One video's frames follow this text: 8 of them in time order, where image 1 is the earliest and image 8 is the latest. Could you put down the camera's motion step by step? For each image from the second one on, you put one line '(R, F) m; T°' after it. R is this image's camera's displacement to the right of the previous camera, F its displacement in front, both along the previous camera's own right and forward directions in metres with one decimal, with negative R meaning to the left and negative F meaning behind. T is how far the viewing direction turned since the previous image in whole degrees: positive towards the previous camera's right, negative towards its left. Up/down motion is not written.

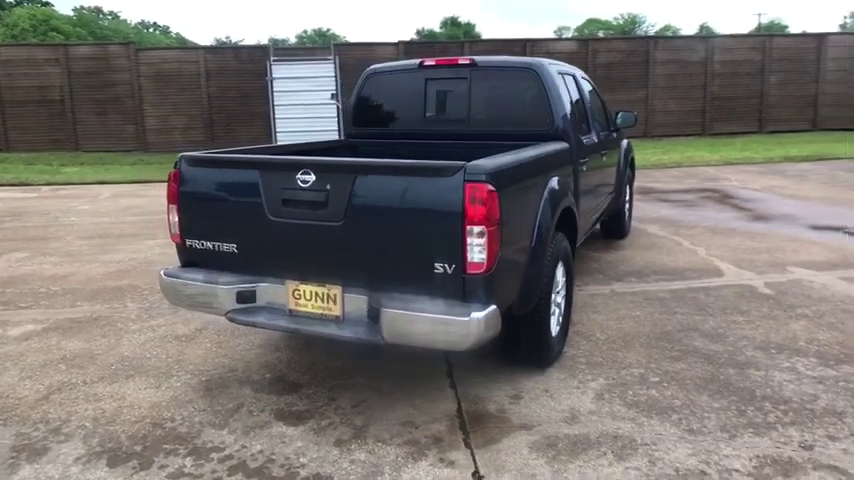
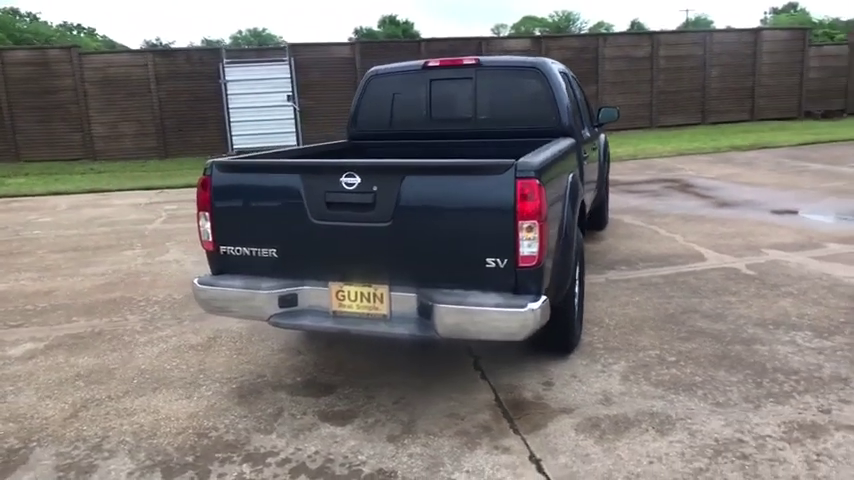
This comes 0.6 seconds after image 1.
(-0.5, -0.1) m; +5°
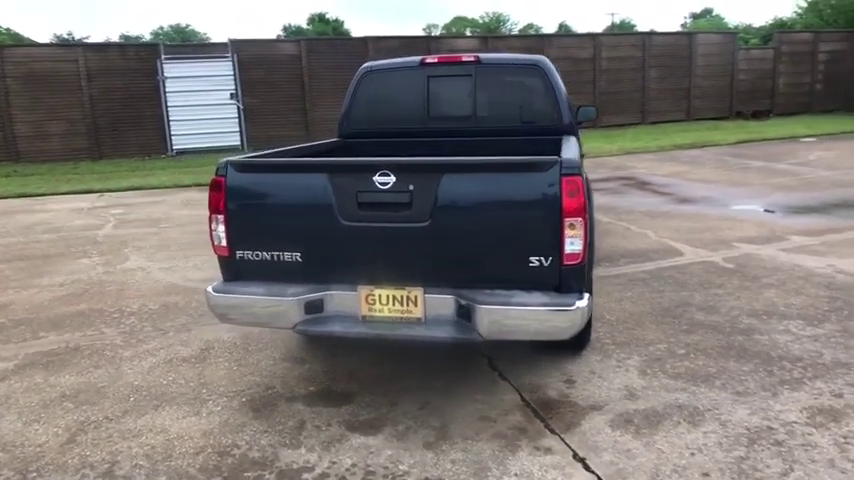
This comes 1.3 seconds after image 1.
(-0.5, +0.1) m; +6°
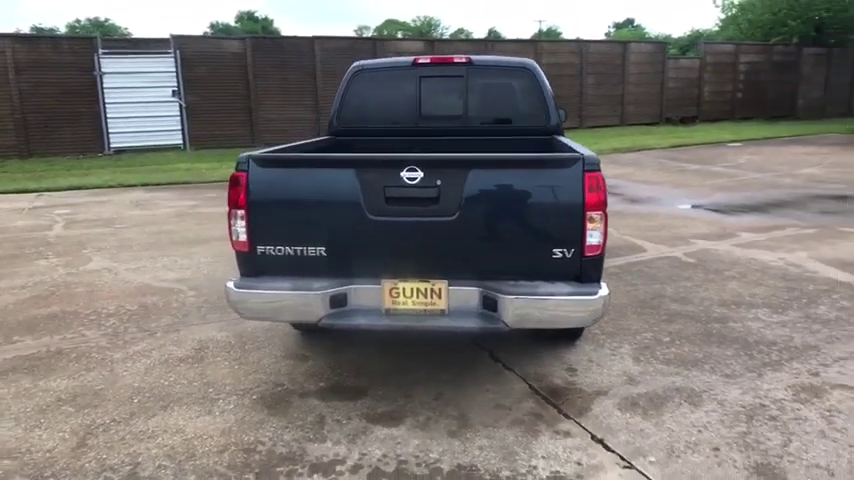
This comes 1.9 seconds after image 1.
(-0.5, -0.1) m; +6°
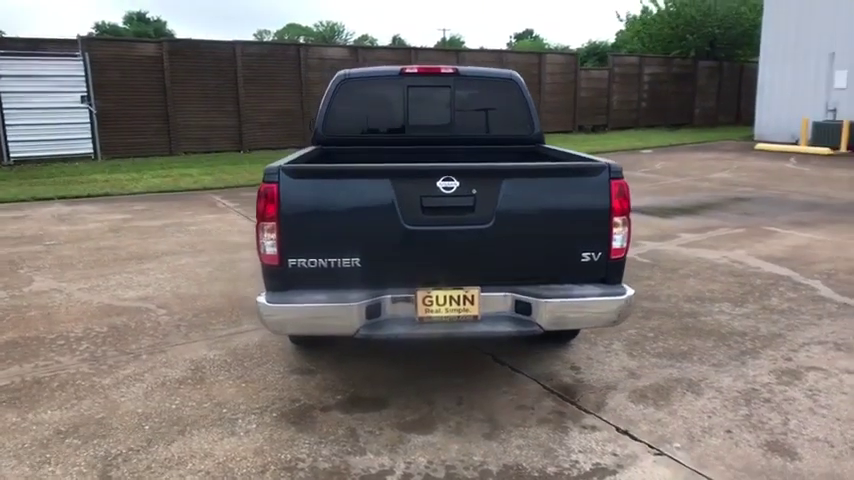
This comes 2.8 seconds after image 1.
(-0.6, 0.0) m; +9°
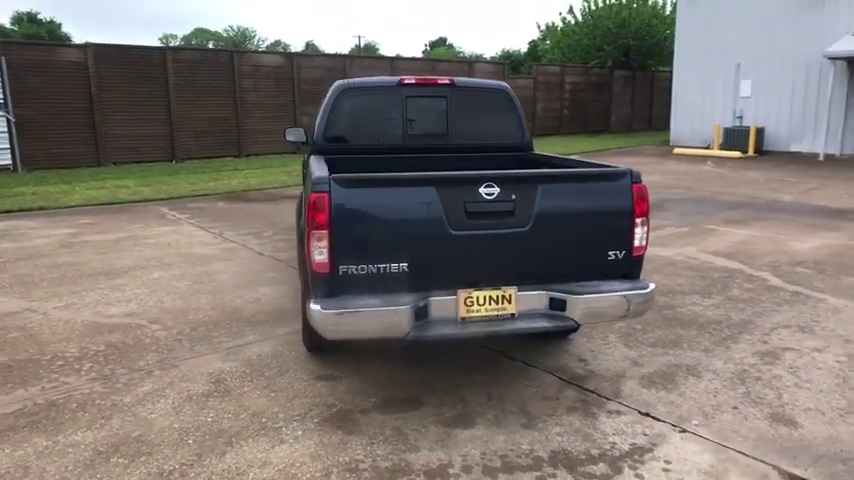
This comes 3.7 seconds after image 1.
(-0.7, -0.1) m; +8°
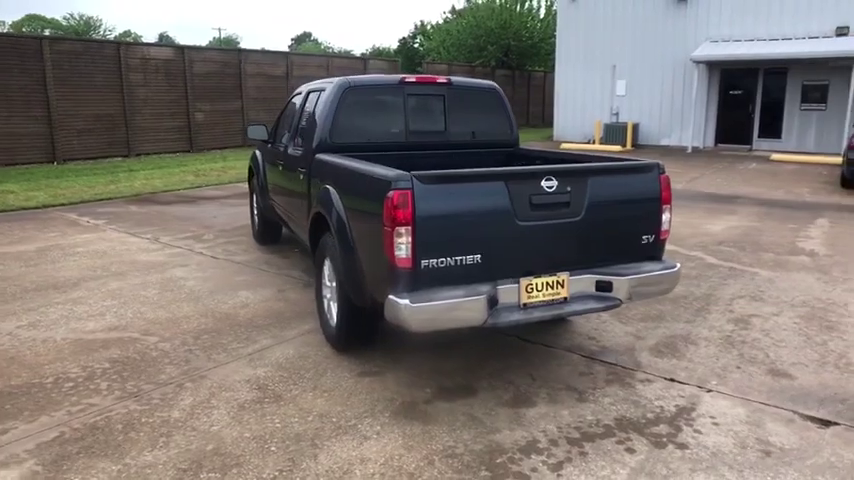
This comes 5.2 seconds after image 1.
(-1.1, 0.0) m; +12°
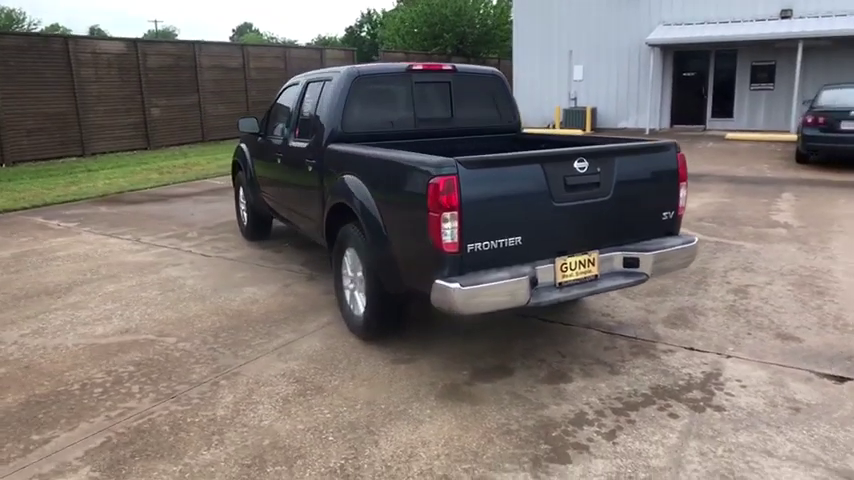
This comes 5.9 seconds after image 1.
(-0.5, 0.0) m; +5°
